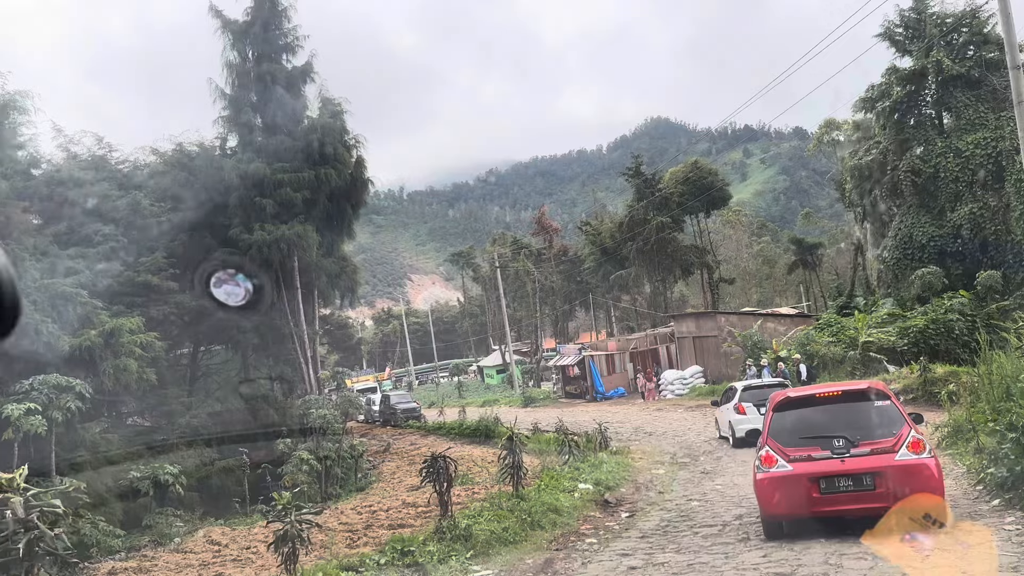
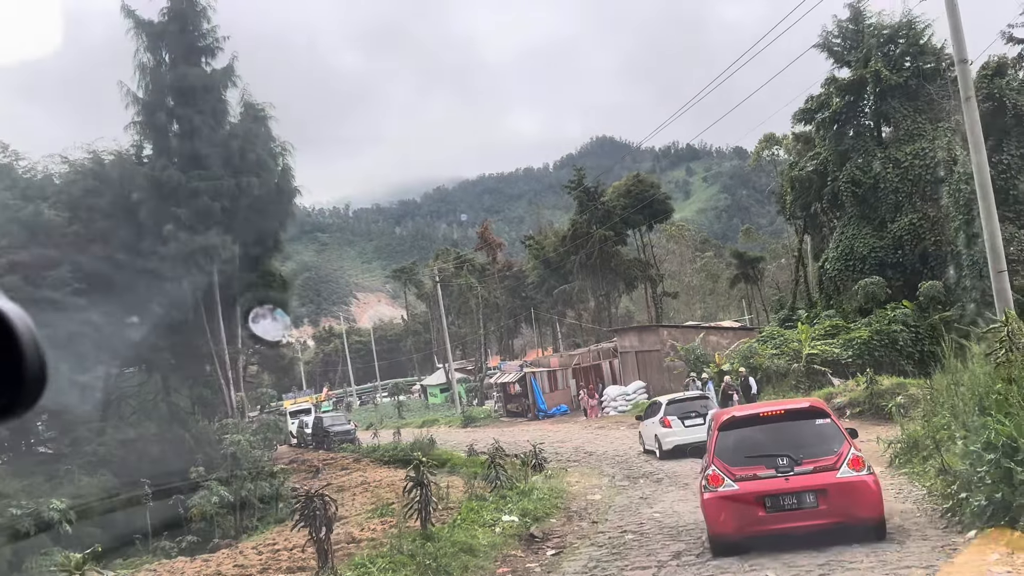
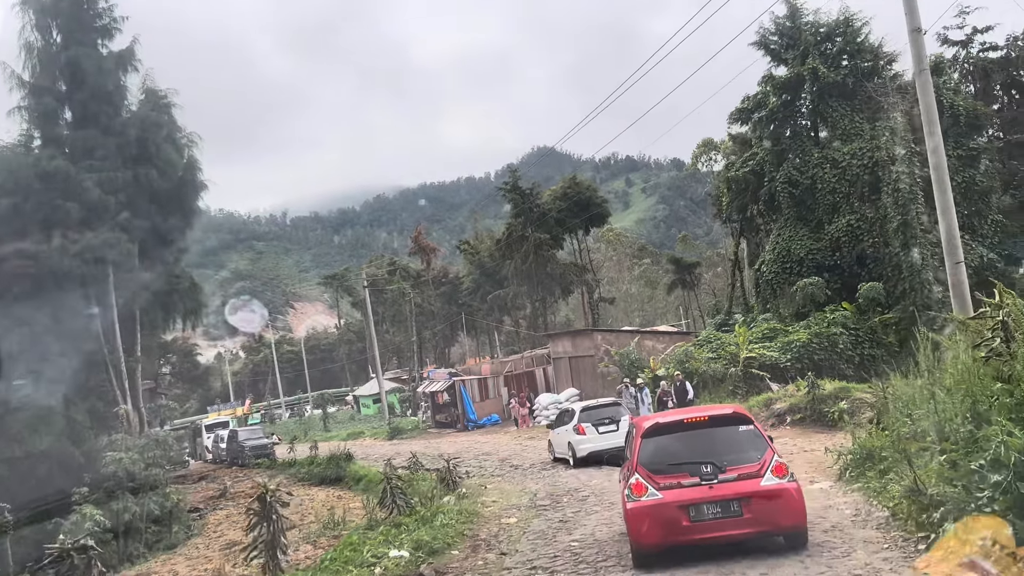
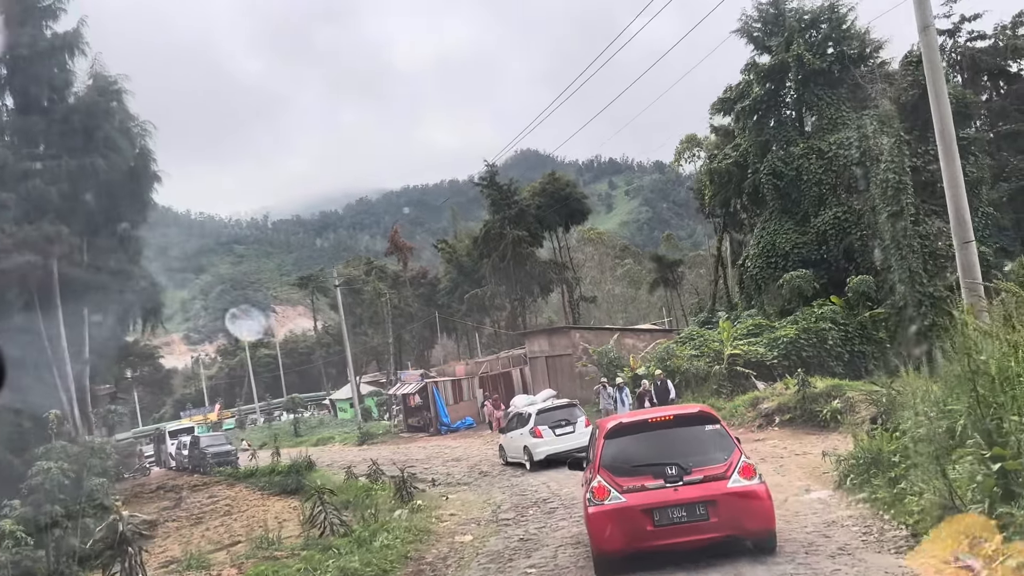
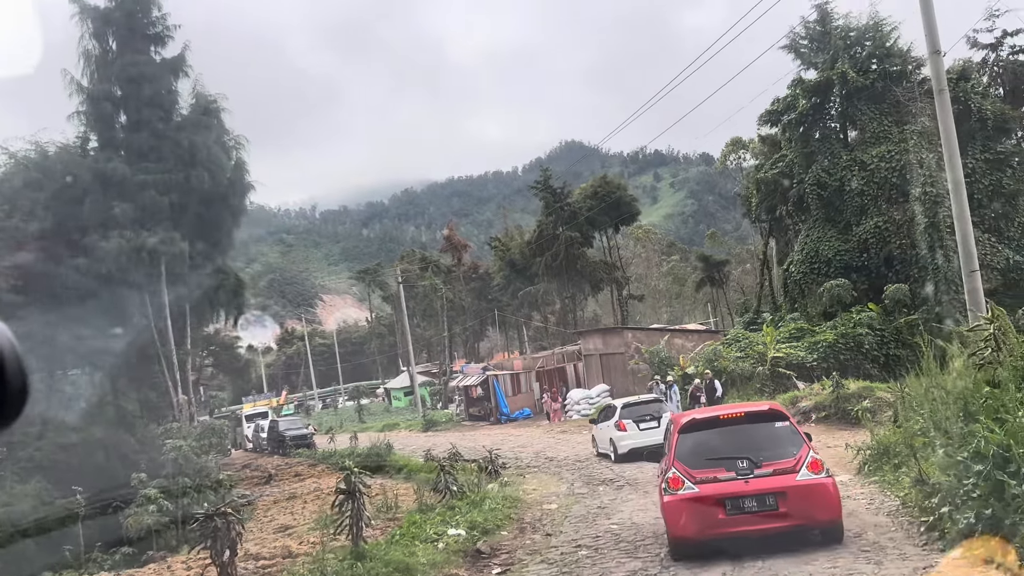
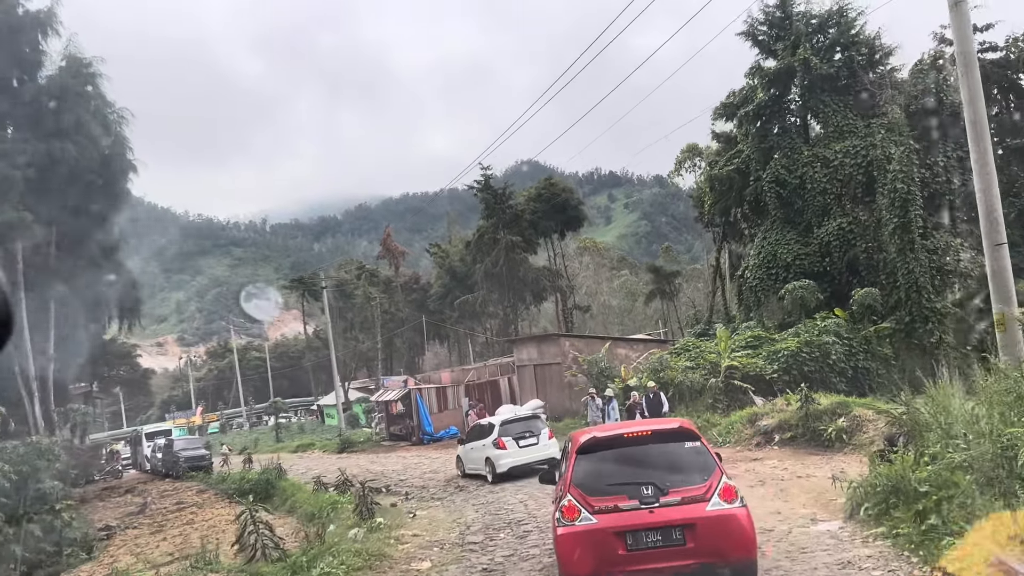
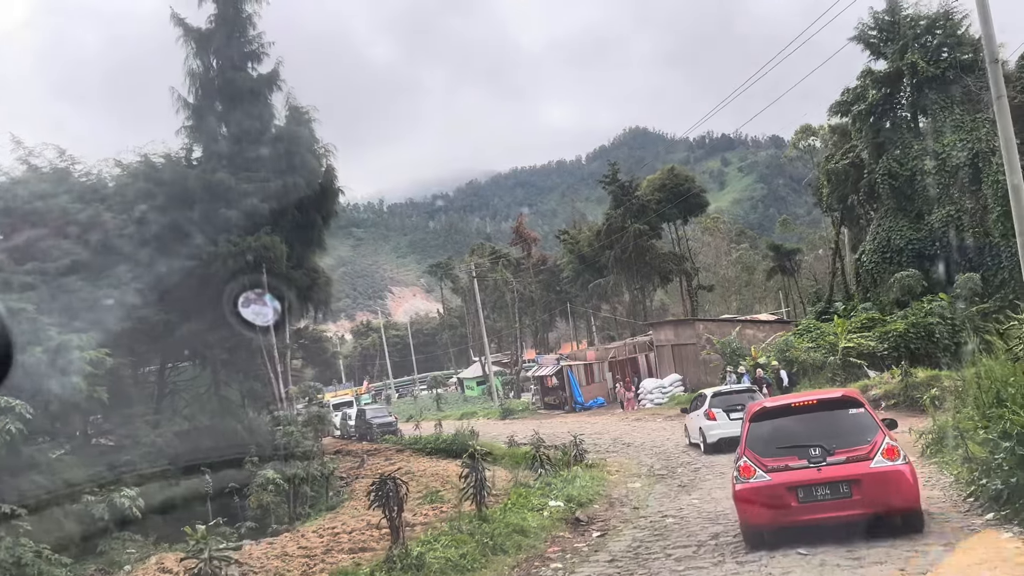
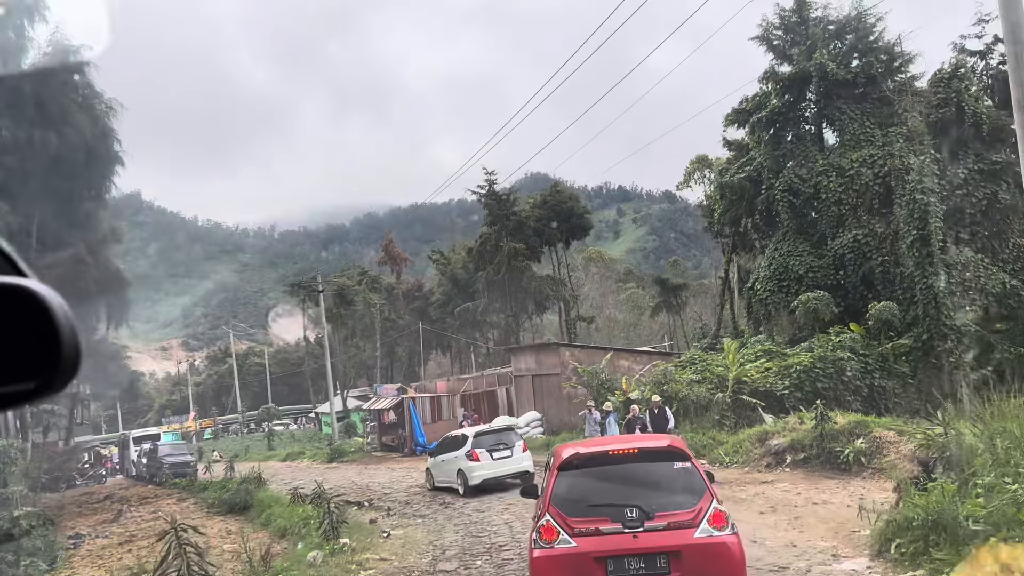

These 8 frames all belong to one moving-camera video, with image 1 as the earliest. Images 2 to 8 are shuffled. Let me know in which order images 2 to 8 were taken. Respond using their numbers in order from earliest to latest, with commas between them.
7, 2, 5, 3, 4, 6, 8
